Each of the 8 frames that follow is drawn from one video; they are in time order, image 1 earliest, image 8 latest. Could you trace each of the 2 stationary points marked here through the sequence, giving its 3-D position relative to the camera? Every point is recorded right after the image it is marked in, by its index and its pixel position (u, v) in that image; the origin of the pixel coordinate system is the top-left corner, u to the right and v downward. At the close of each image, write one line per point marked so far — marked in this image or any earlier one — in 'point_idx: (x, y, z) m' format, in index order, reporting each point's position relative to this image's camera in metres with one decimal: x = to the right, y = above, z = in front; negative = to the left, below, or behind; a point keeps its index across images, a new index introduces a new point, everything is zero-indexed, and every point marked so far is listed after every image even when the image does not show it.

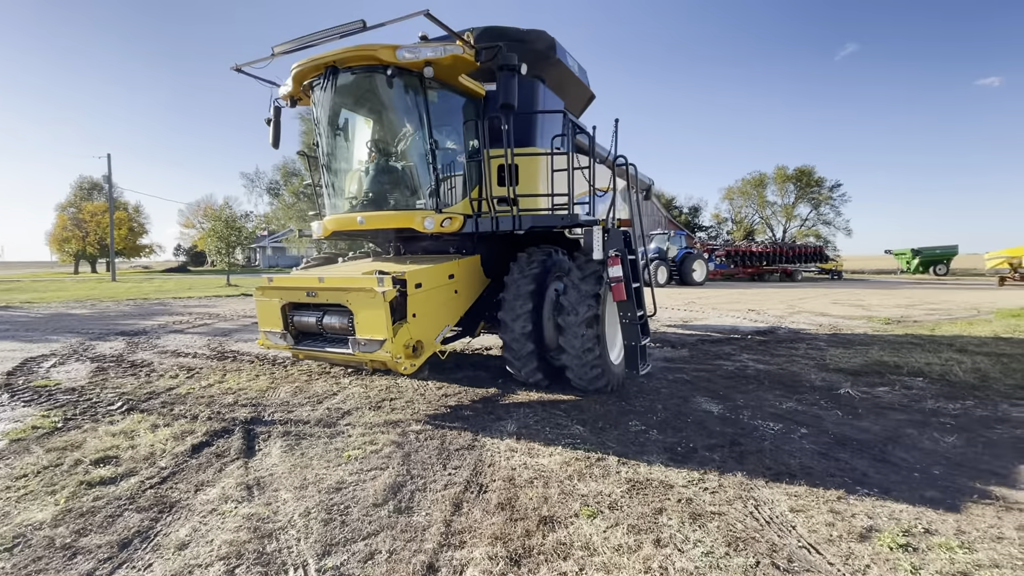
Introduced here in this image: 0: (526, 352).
0: (+0.2, -0.5, +4.0) m
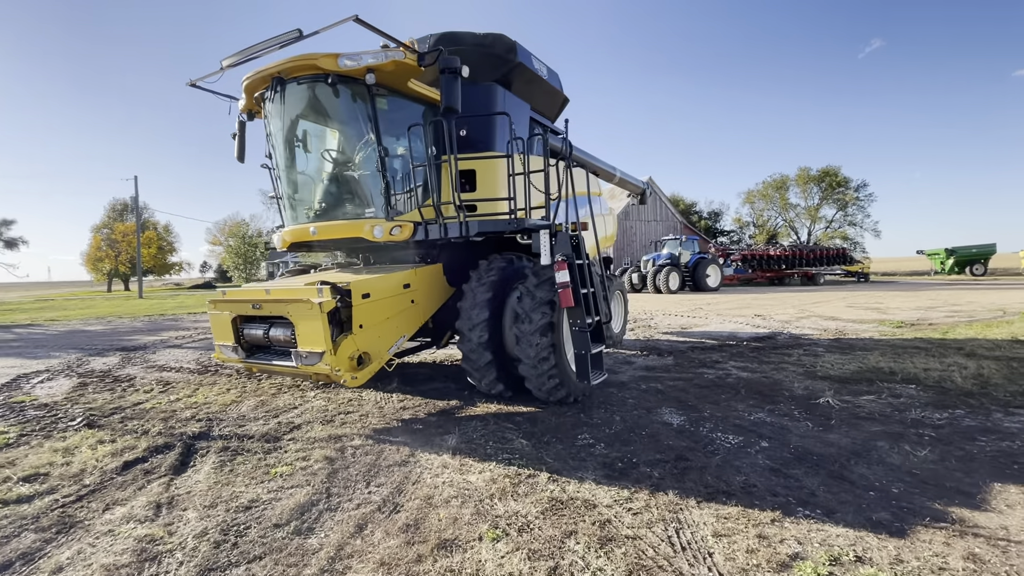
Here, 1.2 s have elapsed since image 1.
0: (-0.2, -0.6, +3.9) m
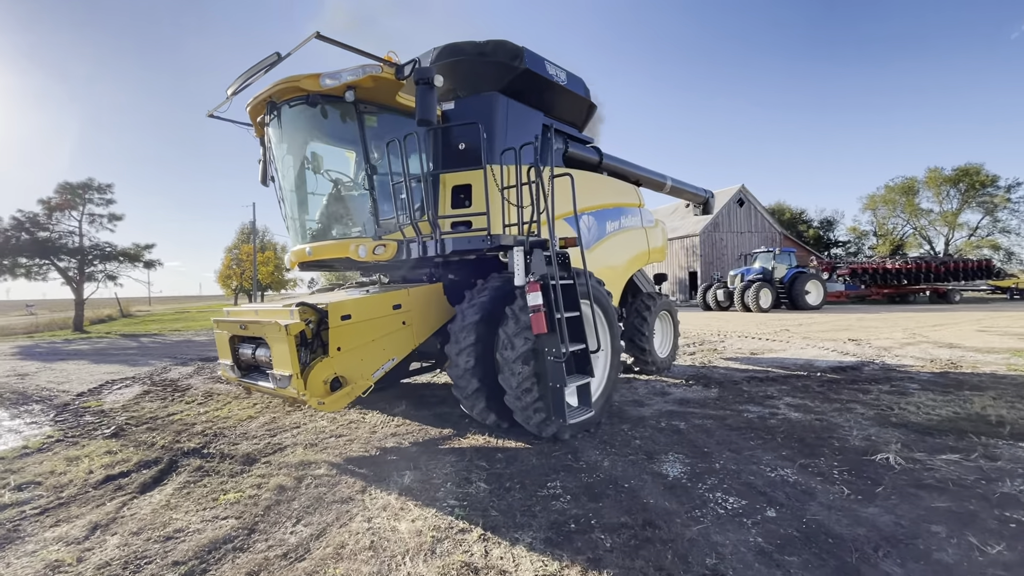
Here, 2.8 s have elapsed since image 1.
0: (-0.3, -0.7, +3.6) m
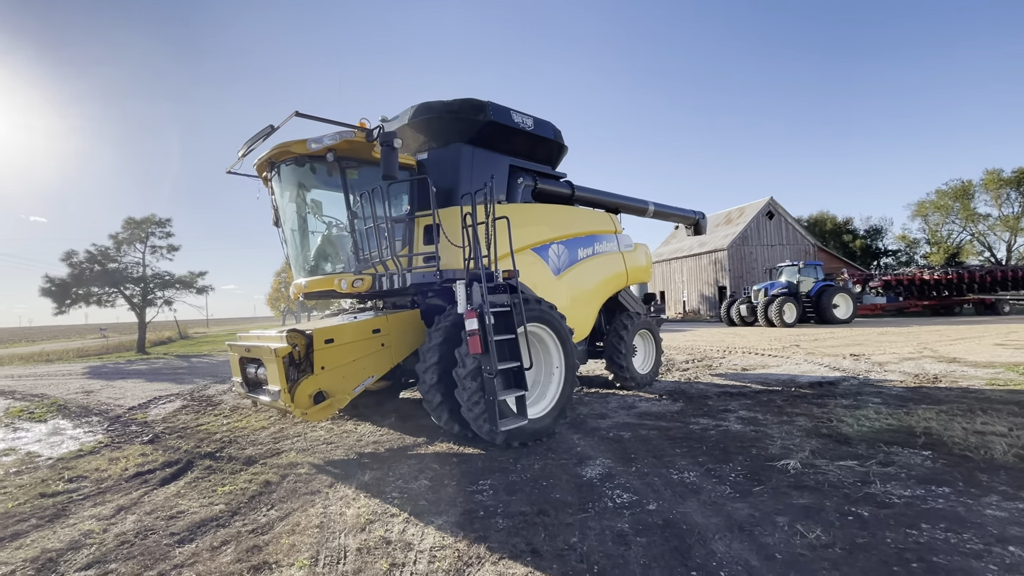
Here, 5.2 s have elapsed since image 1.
0: (-0.7, -1.0, +4.1) m
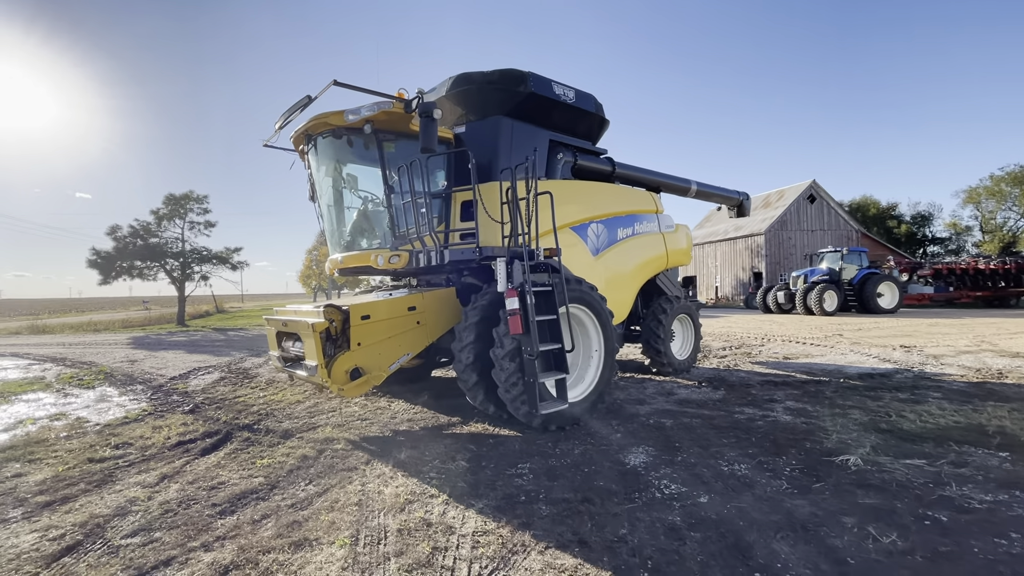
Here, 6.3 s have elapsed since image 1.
0: (-0.3, -0.8, +4.0) m
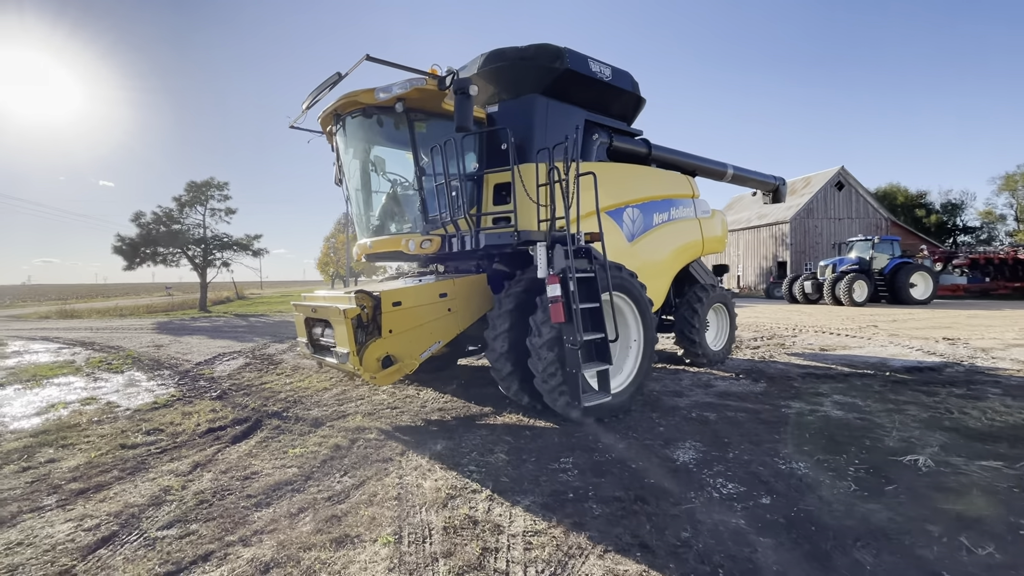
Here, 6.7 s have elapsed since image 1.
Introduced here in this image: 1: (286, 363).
0: (-0.1, -0.7, +3.9) m
1: (-3.3, -1.1, +7.2) m
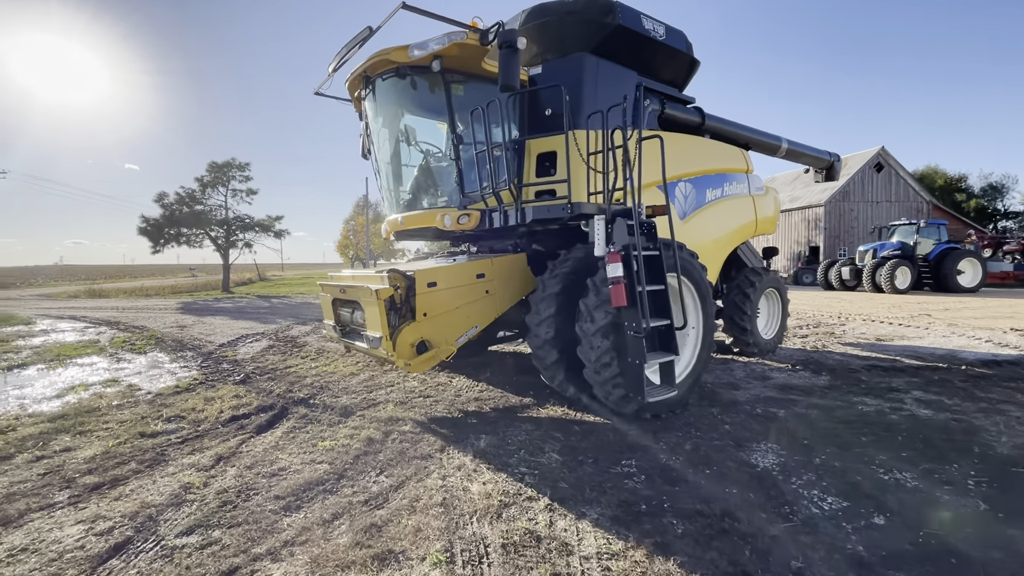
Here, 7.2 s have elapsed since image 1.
0: (+0.3, -0.5, +3.5) m
1: (-2.9, -0.8, +7.0) m
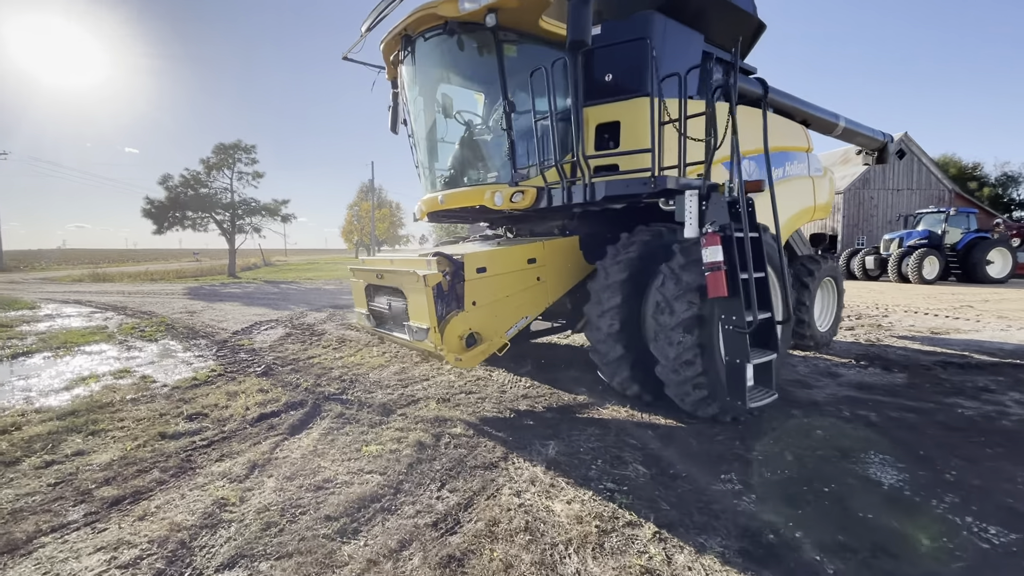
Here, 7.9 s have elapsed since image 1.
0: (+0.7, -0.4, +3.2) m
1: (-2.4, -0.6, +6.6) m
